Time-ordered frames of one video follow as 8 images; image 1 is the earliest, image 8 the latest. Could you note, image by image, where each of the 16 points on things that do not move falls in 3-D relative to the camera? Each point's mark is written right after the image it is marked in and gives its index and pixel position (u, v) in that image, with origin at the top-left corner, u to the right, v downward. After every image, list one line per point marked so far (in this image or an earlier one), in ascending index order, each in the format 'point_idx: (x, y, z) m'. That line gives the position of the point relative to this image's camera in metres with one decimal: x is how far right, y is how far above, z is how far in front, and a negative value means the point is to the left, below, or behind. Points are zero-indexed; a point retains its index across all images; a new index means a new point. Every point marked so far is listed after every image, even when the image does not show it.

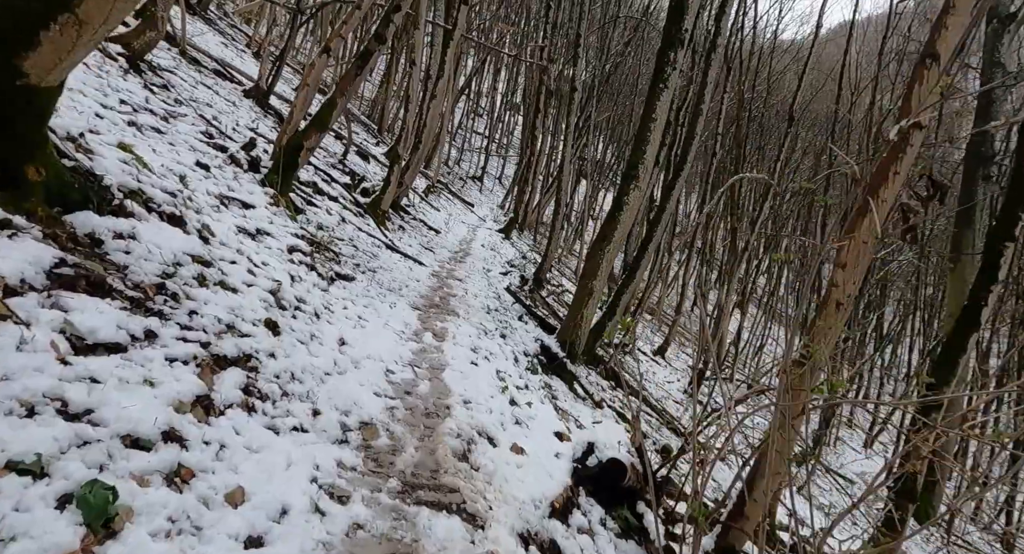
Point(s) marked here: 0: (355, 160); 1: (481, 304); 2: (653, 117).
0: (-3.9, +2.9, +16.1) m
1: (-0.4, -0.3, +8.6) m
2: (+1.7, +1.9, +7.6) m
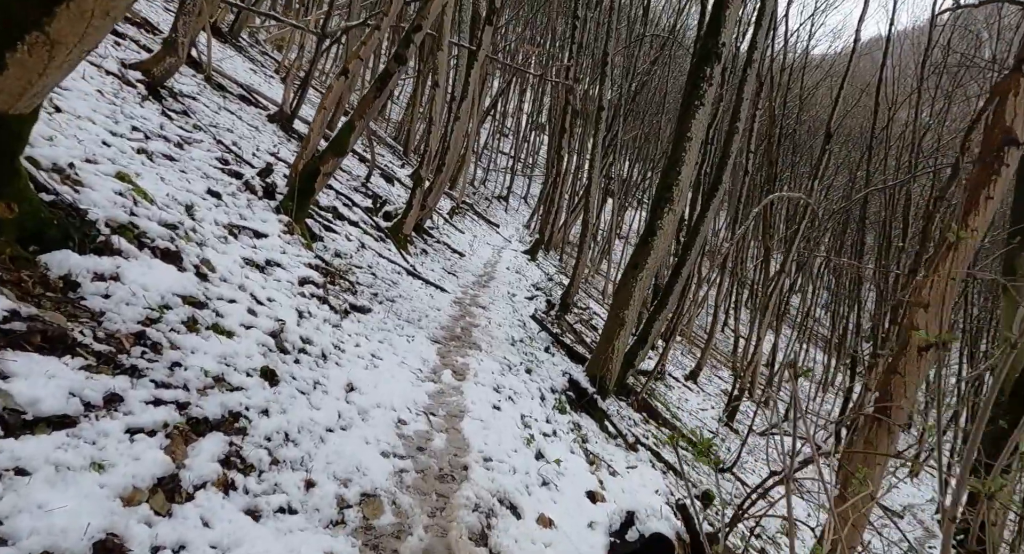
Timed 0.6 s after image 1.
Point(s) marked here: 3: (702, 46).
0: (-3.3, +2.3, +15.9) m
1: (-0.1, -0.7, +8.2) m
2: (+1.9, +1.5, +7.1) m
3: (+2.1, +2.5, +7.1) m
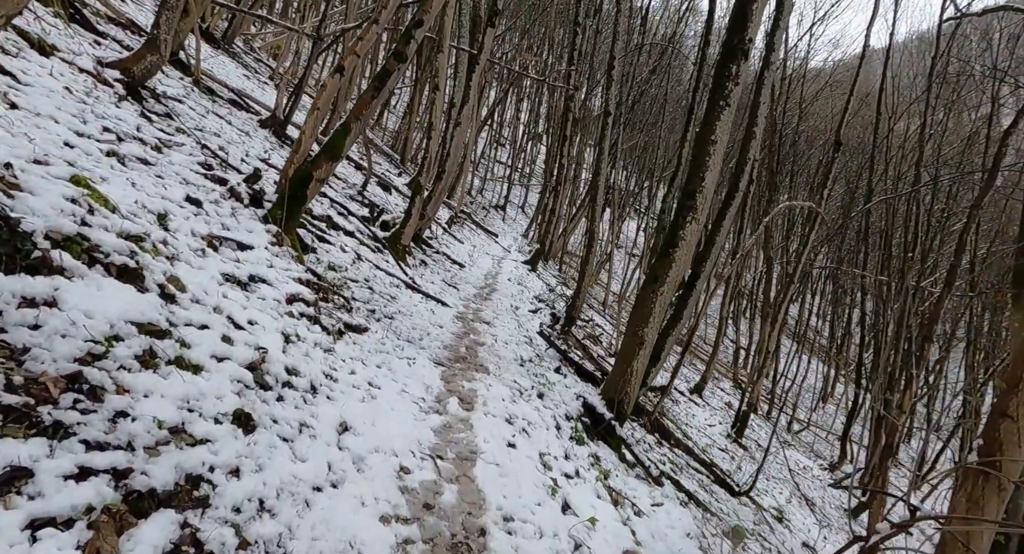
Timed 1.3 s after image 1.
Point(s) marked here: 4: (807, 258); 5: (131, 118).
0: (-3.2, +2.0, +15.3) m
1: (0.0, -0.9, +7.6) m
2: (+2.0, +1.4, +6.6) m
3: (+2.2, +2.4, +6.6) m
4: (+7.1, +0.5, +15.7) m
5: (-3.8, +1.6, +6.4) m
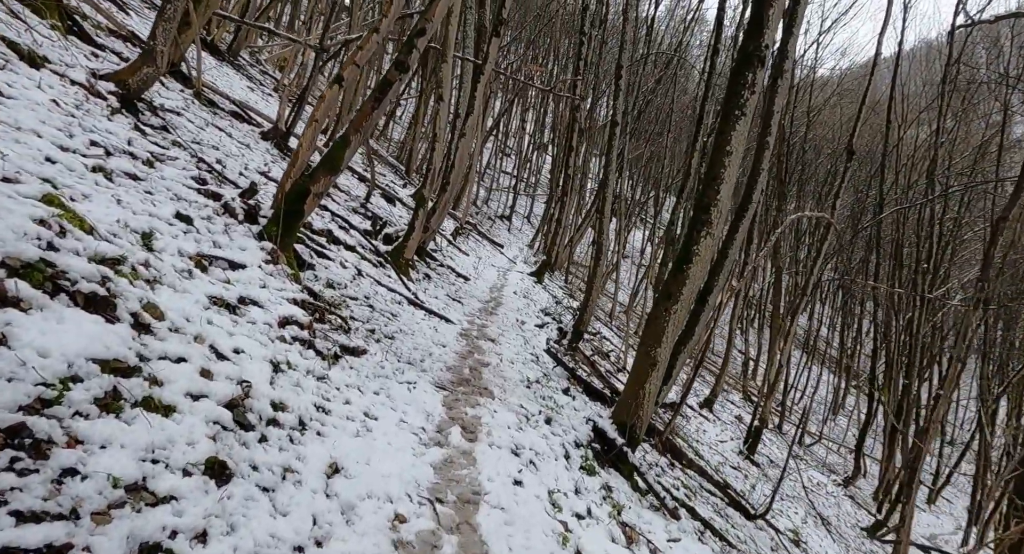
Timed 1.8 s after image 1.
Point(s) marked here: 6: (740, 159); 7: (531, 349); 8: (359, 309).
0: (-3.1, +1.7, +15.1) m
1: (+0.1, -1.1, +7.3) m
2: (+2.1, +1.2, +6.3) m
3: (+2.2, +2.2, +6.3) m
4: (+7.3, +0.2, +15.3) m
5: (-3.7, +1.4, +6.2) m
6: (+2.2, +1.2, +6.4) m
7: (+0.3, -1.0, +9.5) m
8: (-1.6, -0.3, +6.9) m
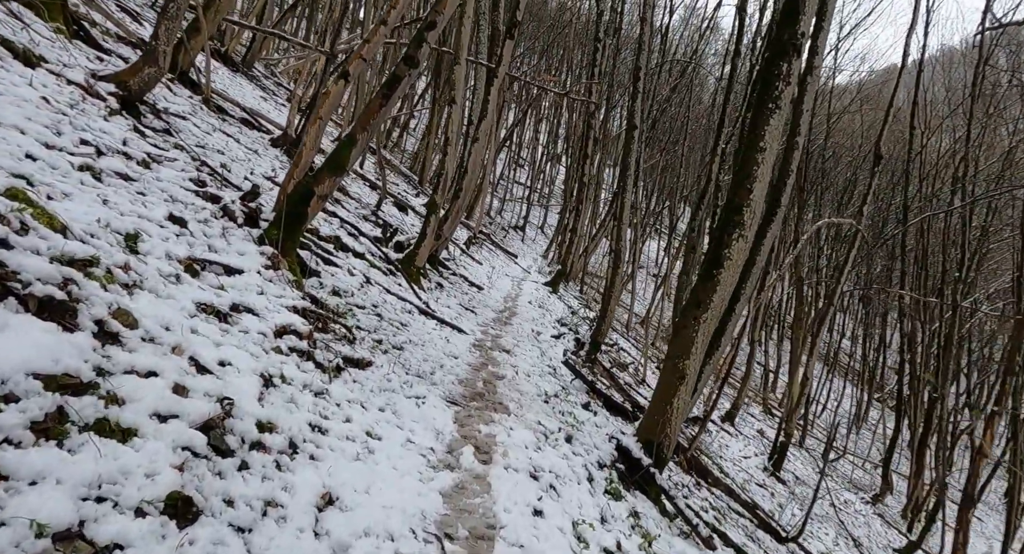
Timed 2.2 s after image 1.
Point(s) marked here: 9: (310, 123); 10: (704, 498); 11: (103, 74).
0: (-2.8, +1.5, +14.8) m
1: (+0.3, -1.1, +6.8) m
2: (+2.2, +1.2, +5.9) m
3: (+2.4, +2.1, +5.9) m
4: (+7.6, 0.0, +14.8) m
5: (-3.6, +1.3, +5.9) m
6: (+2.4, +1.1, +5.9) m
7: (+0.5, -1.2, +9.0) m
8: (-1.5, -0.4, +6.5) m
9: (-1.9, +1.4, +6.0) m
10: (+2.4, -2.8, +8.2) m
11: (-4.6, +2.3, +7.2) m
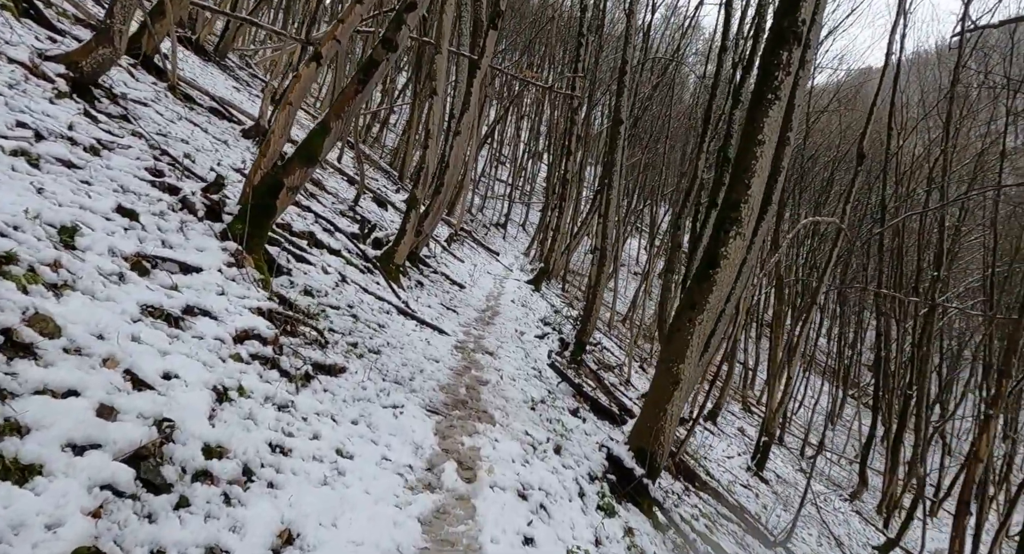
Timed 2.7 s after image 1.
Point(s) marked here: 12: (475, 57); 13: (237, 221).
0: (-3.1, +1.5, +14.3) m
1: (+0.1, -1.1, +6.4) m
2: (+2.1, +1.2, +5.5) m
3: (+2.2, +2.2, +5.5) m
4: (+7.2, 0.0, +14.6) m
5: (-3.7, +1.4, +5.4) m
6: (+2.3, +1.1, +5.6) m
7: (+0.3, -1.1, +8.7) m
8: (-1.6, -0.4, +6.1) m
9: (-2.0, +1.4, +5.5) m
10: (+2.2, -2.8, +7.9) m
11: (-4.7, +2.3, +6.7) m
12: (-0.6, +3.9, +11.3) m
13: (-2.3, +0.5, +5.4) m
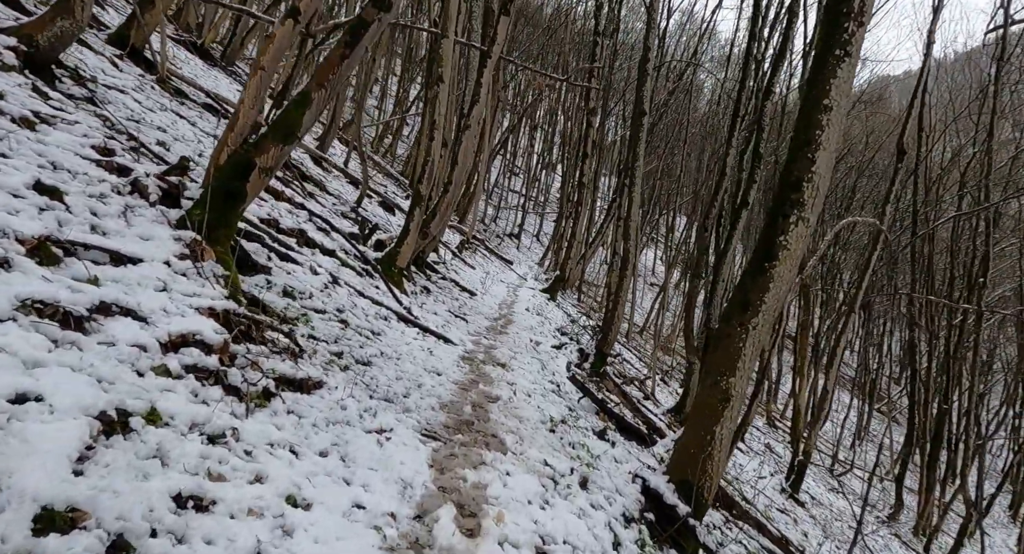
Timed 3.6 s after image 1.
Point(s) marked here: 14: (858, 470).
0: (-2.9, +1.4, +13.5) m
1: (+0.2, -1.1, +5.5) m
2: (+2.2, +1.2, +4.6) m
3: (+2.3, +2.2, +4.6) m
4: (+7.5, -0.1, +13.5) m
5: (-3.6, +1.4, +4.6) m
6: (+2.4, +1.2, +4.7) m
7: (+0.4, -1.2, +7.7) m
8: (-1.5, -0.4, +5.2) m
9: (-1.9, +1.5, +4.7) m
10: (+2.4, -2.8, +6.9) m
11: (-4.6, +2.3, +5.9) m
12: (-0.4, +3.8, +10.4) m
13: (-2.2, +0.5, +4.6) m
14: (+10.2, -5.7, +19.0) m
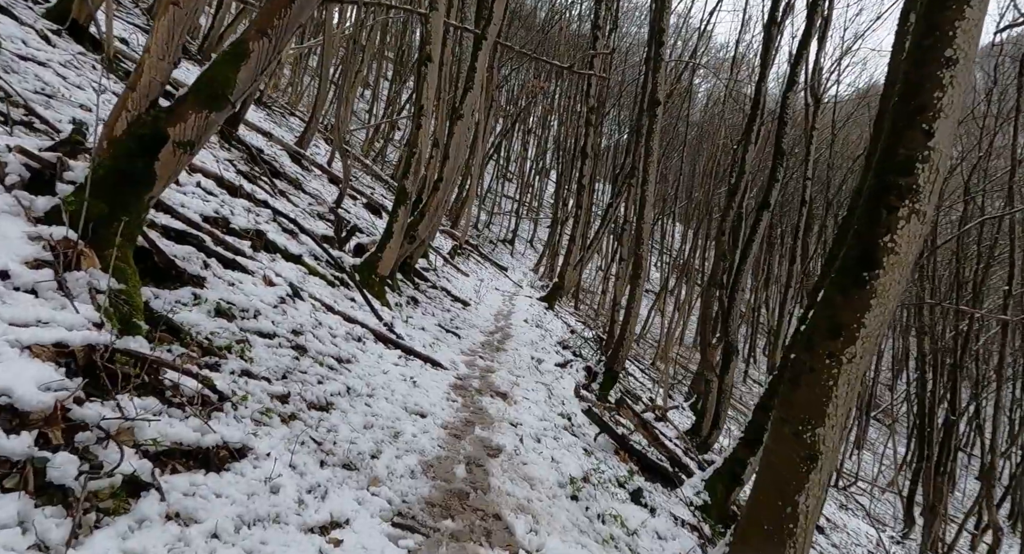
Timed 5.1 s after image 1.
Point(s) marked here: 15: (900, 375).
0: (-2.9, +1.2, +12.2) m
1: (+0.3, -1.2, +4.2) m
2: (+2.2, +1.1, +3.4) m
3: (+2.4, +2.1, +3.4) m
4: (+7.5, -0.3, +12.3) m
5: (-3.6, +1.3, +3.3) m
6: (+2.4, +1.1, +3.4) m
7: (+0.5, -1.3, +6.5) m
8: (-1.5, -0.5, +3.9) m
9: (-1.9, +1.4, +3.4) m
10: (+2.4, -2.9, +5.7) m
11: (-4.6, +2.2, +4.6) m
12: (-0.4, +3.7, +9.2) m
13: (-2.2, +0.4, +3.3) m
14: (+10.1, -5.9, +17.8) m
15: (+11.5, -2.7, +18.4) m
